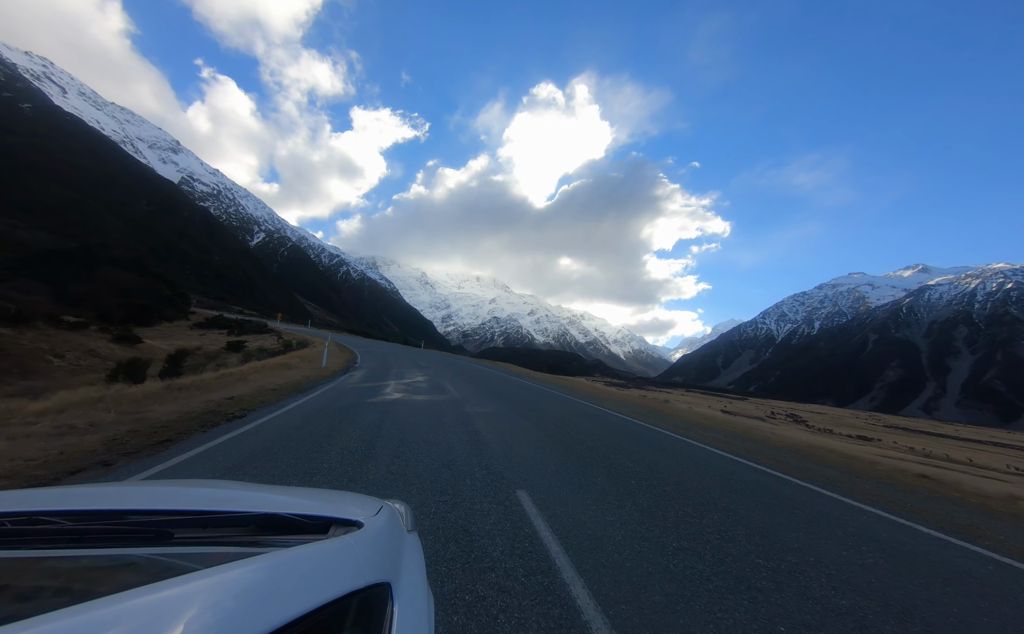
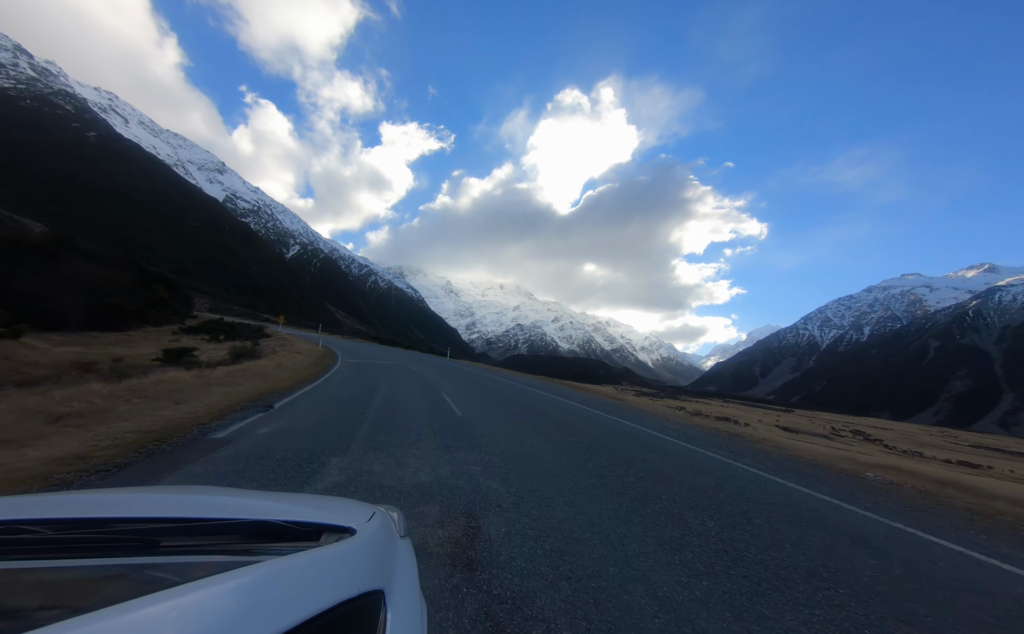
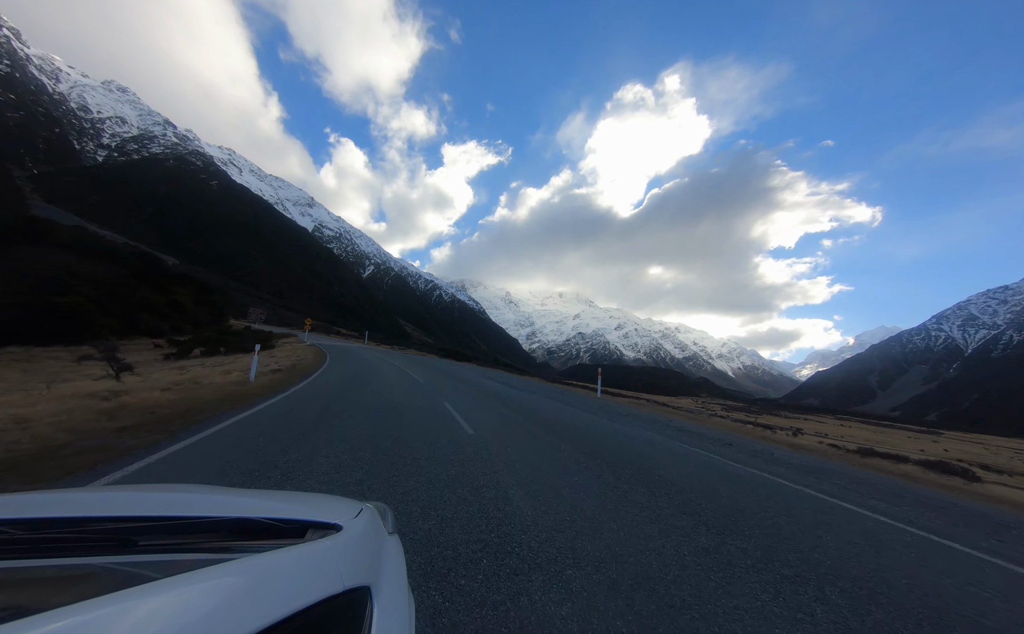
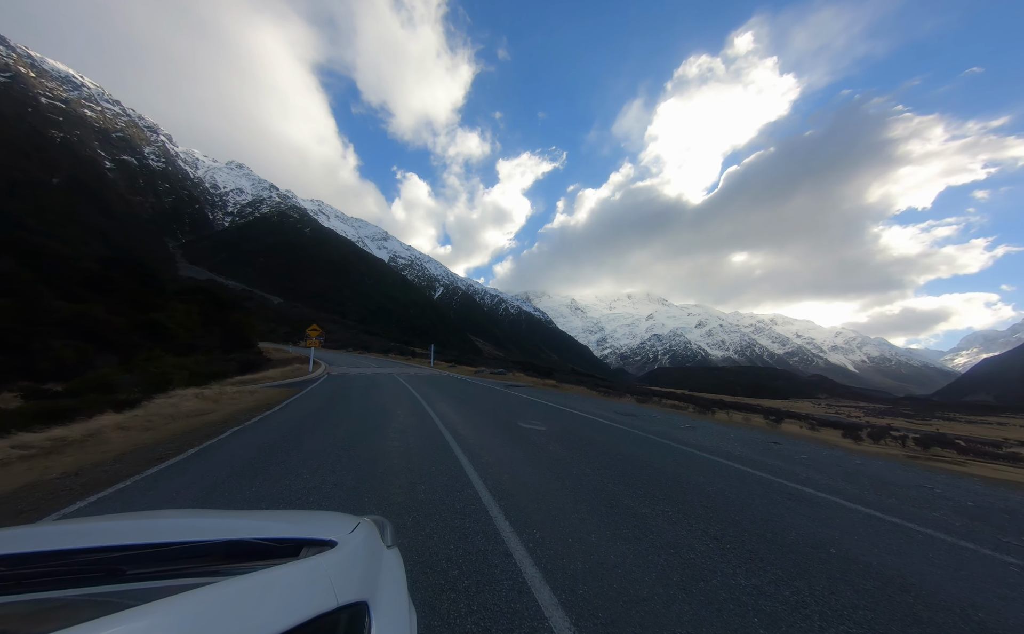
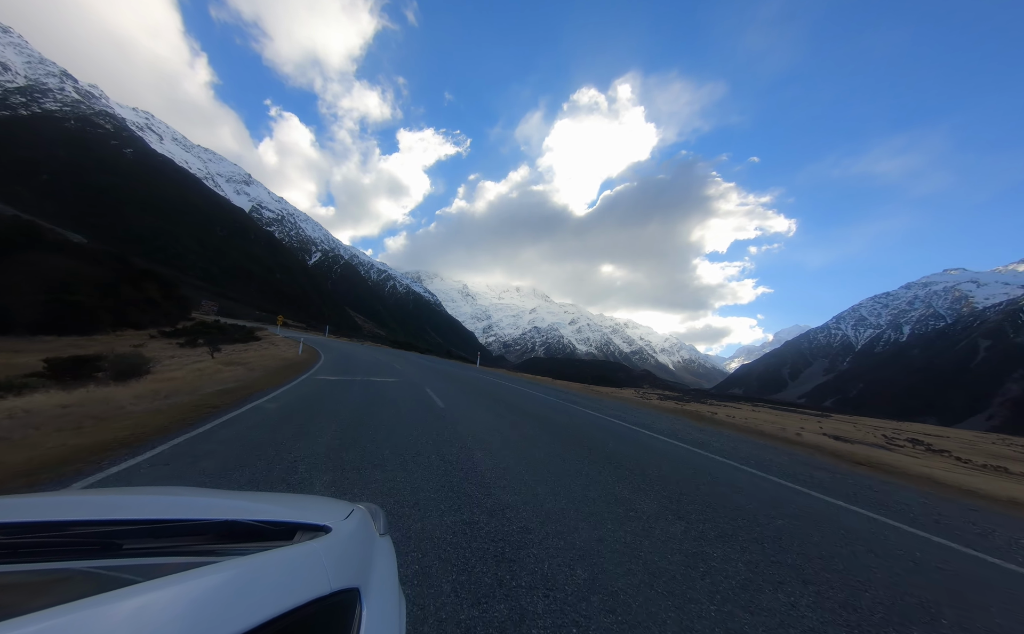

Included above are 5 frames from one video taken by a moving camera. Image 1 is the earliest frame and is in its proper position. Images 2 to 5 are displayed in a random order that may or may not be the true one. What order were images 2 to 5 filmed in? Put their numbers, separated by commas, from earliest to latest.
2, 5, 3, 4
